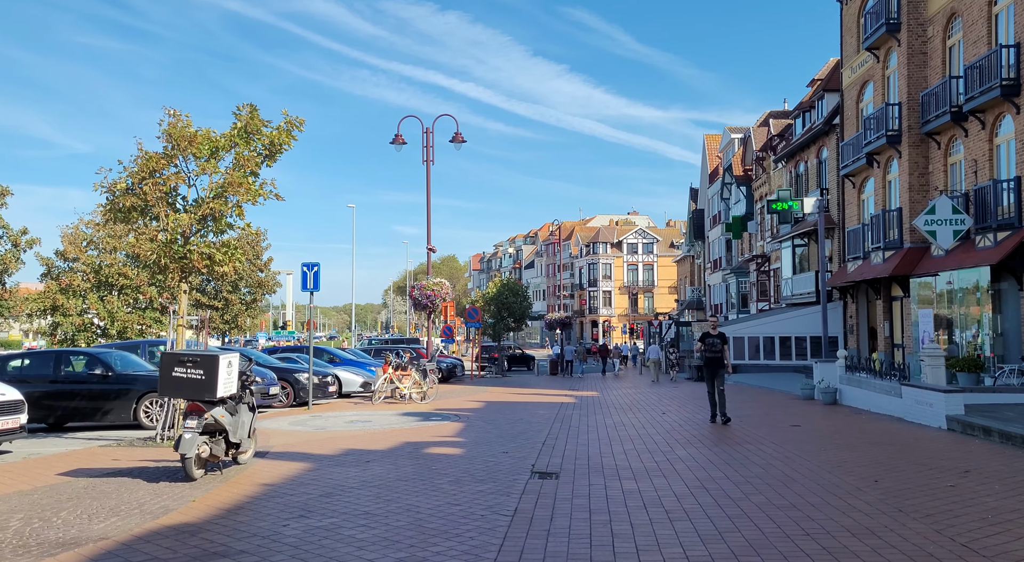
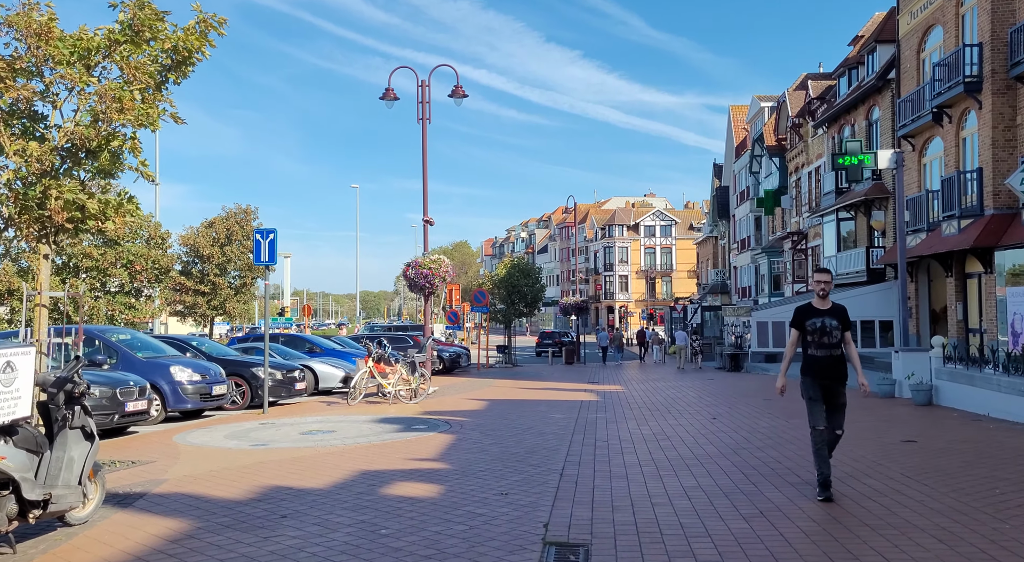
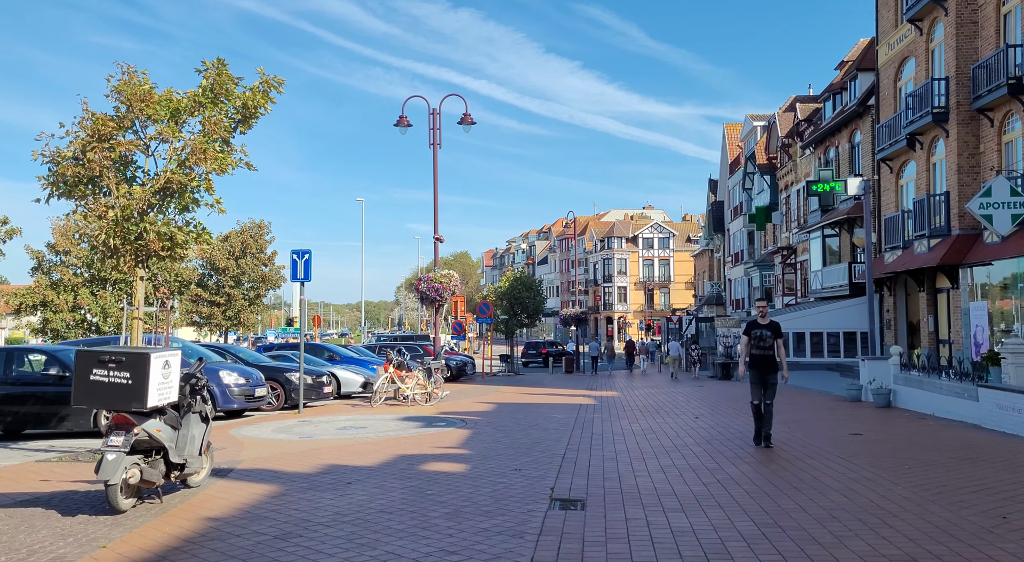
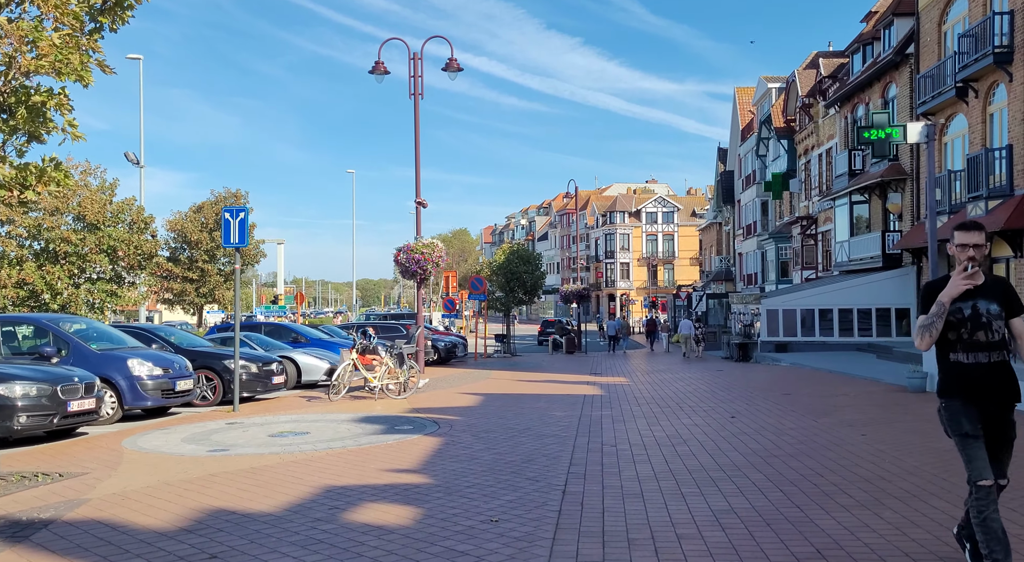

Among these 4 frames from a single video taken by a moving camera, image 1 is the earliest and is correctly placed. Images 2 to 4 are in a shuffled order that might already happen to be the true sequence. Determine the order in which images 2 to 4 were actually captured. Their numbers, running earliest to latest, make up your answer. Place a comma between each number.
3, 2, 4
